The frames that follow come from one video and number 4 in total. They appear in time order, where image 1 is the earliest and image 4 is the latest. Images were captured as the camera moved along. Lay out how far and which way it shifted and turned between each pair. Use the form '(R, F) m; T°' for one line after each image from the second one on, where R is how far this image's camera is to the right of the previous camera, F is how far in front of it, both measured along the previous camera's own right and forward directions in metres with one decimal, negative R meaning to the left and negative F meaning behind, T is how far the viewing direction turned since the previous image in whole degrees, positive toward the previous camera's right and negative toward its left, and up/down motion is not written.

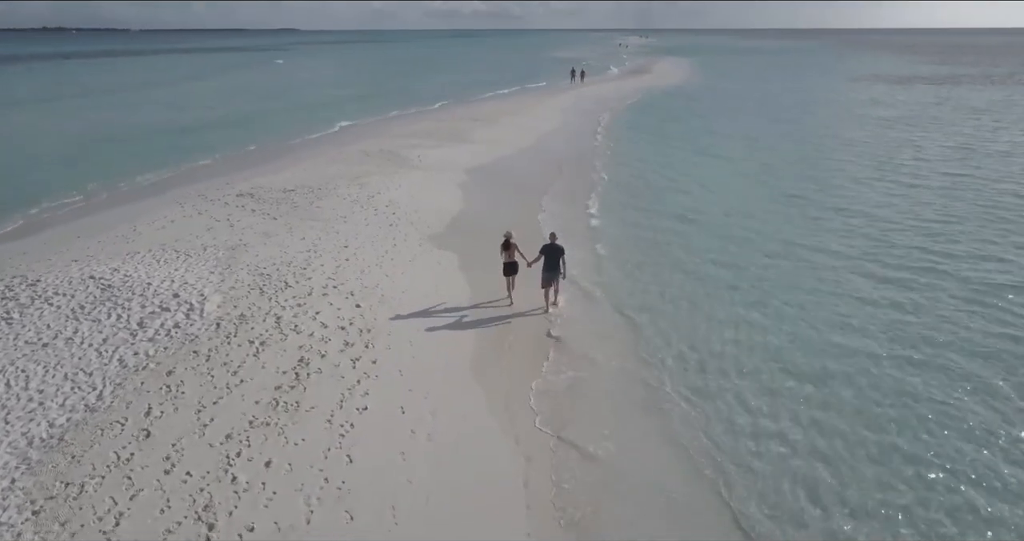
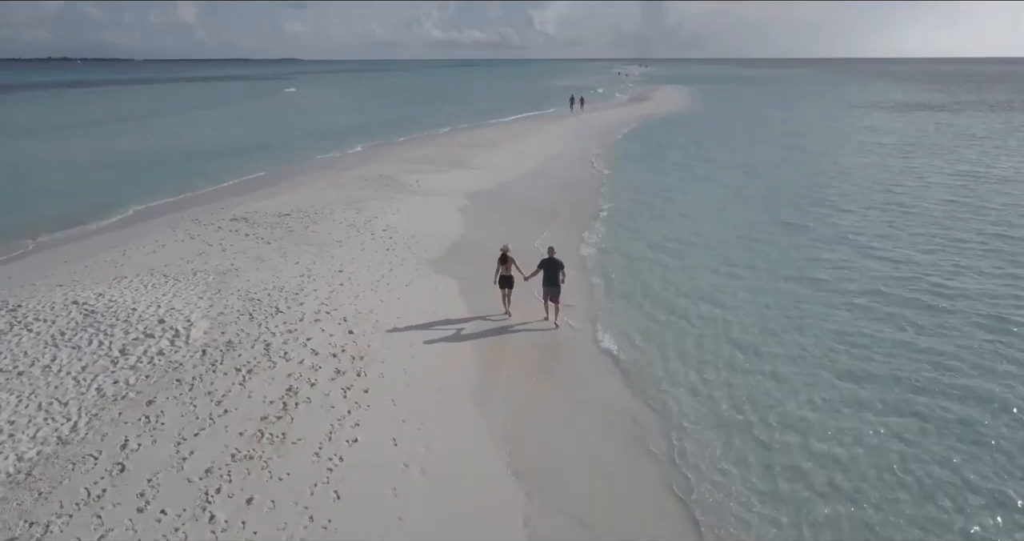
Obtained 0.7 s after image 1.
(0.0, +0.4) m; 0°
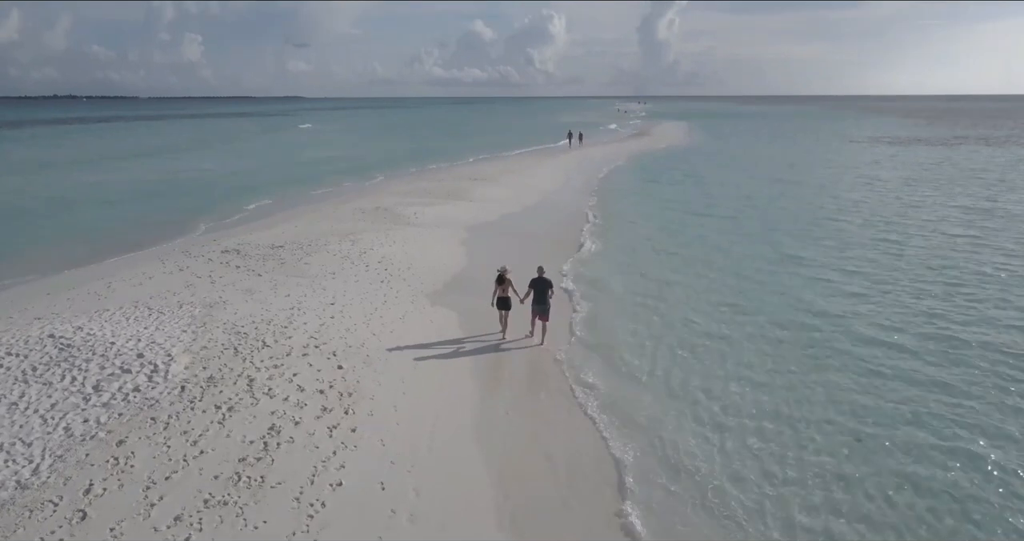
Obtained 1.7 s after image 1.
(0.0, +0.5) m; 0°
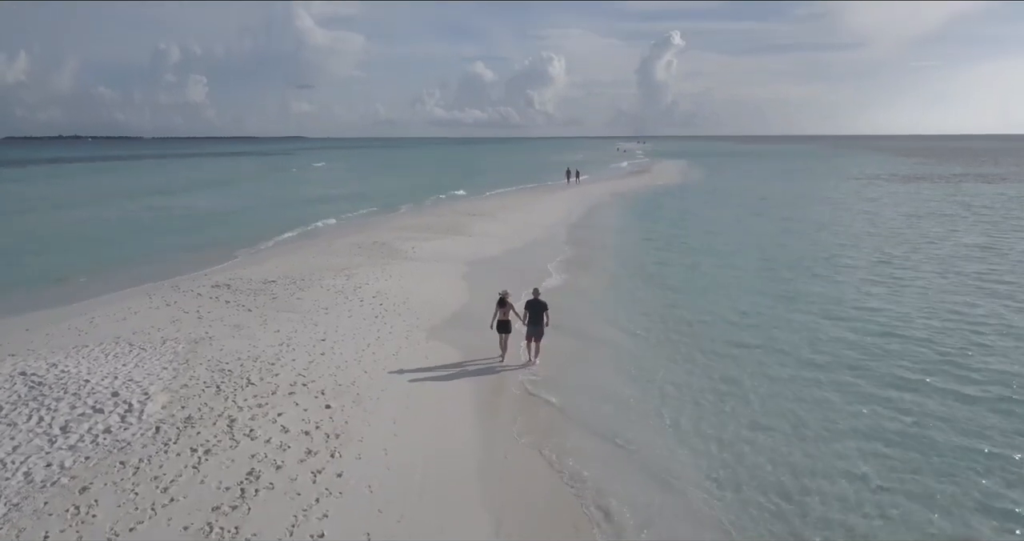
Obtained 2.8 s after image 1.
(0.0, +0.5) m; 0°
